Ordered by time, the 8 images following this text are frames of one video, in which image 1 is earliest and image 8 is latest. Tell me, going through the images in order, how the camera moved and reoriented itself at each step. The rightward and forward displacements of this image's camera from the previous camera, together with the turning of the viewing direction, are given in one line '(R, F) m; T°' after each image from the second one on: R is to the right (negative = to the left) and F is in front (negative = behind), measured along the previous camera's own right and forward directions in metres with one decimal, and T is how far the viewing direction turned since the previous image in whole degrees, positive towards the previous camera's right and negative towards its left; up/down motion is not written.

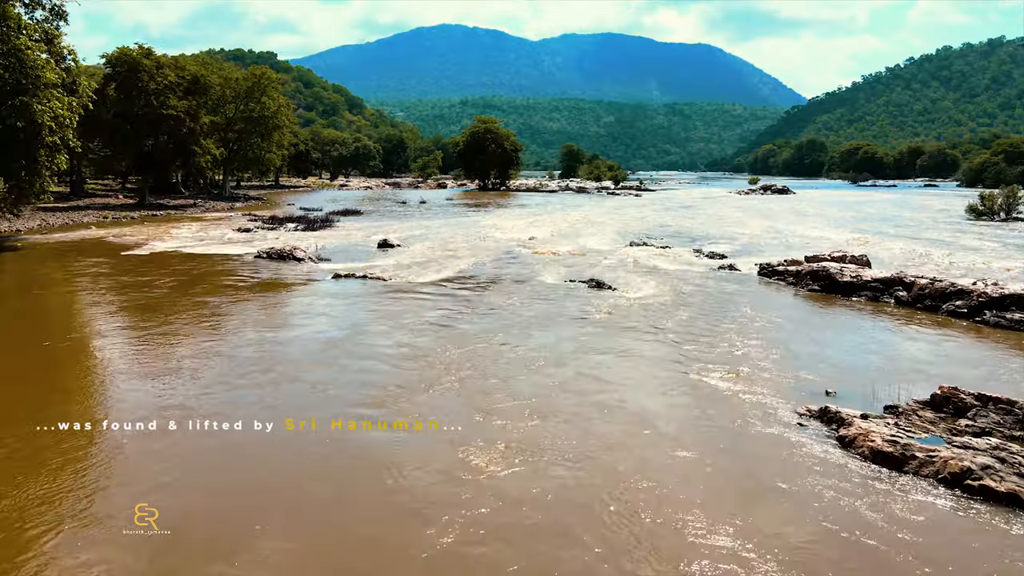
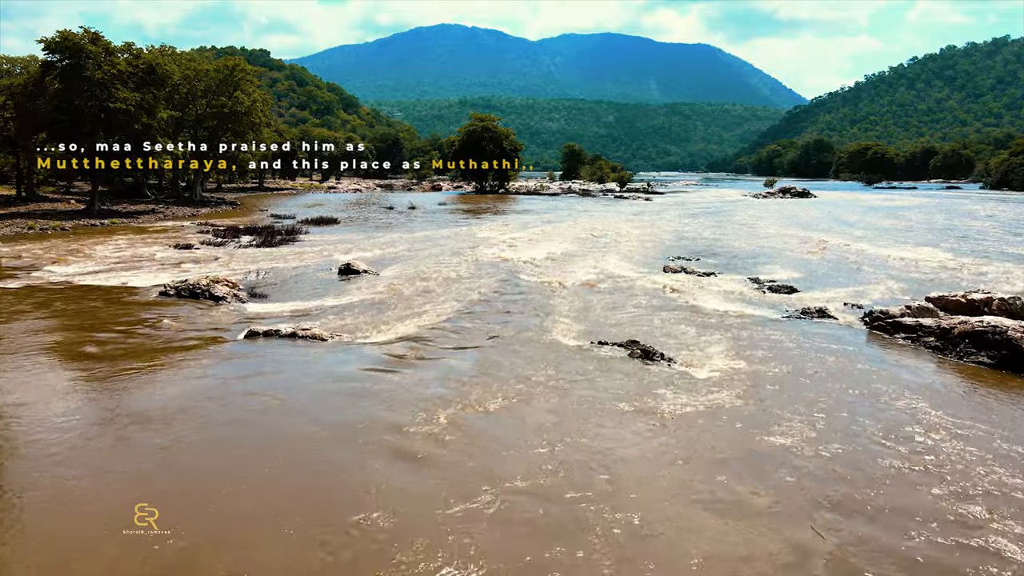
(0.0, +5.0) m; 0°
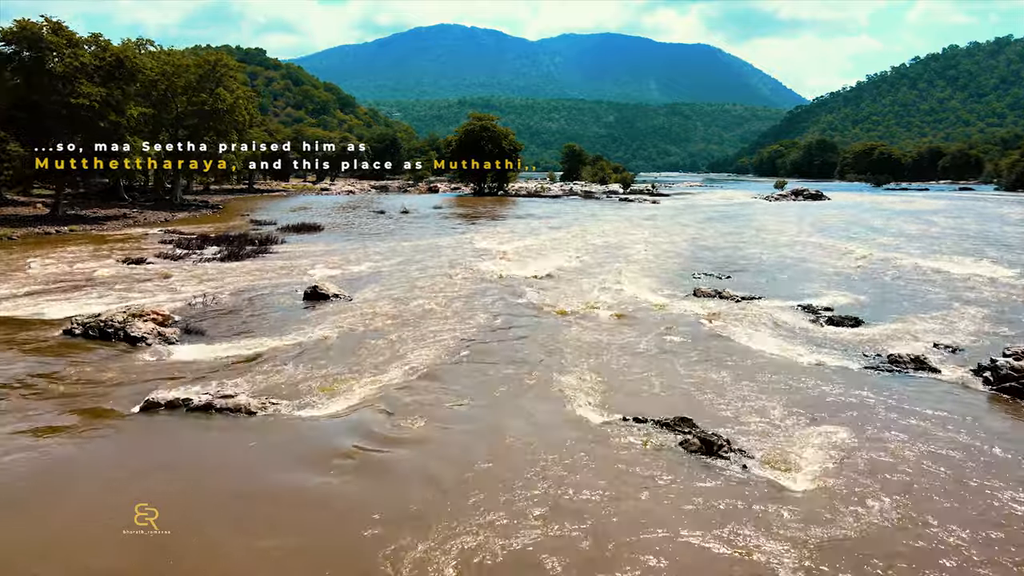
(0.0, +2.9) m; 0°
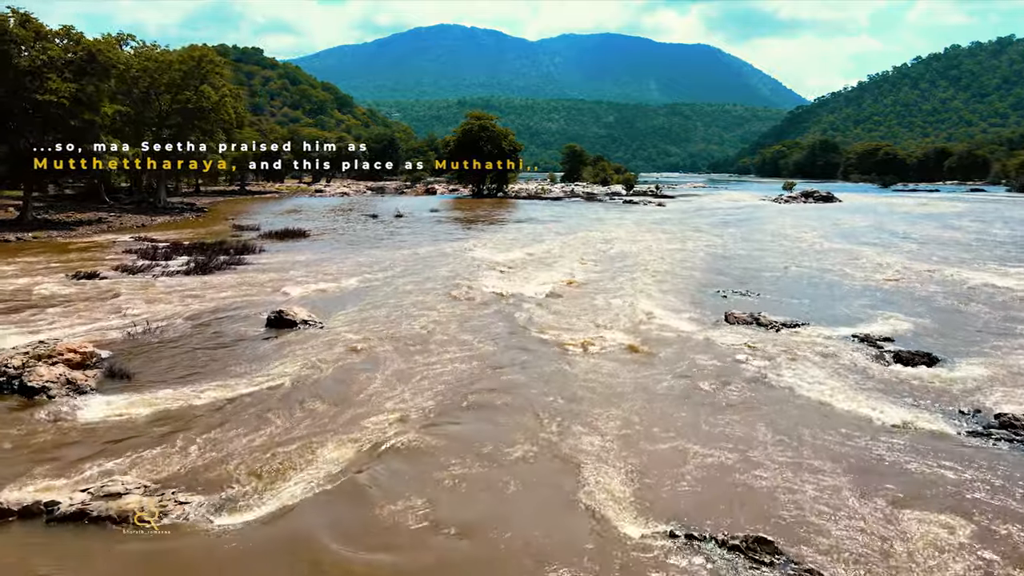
(0.0, +2.2) m; 0°
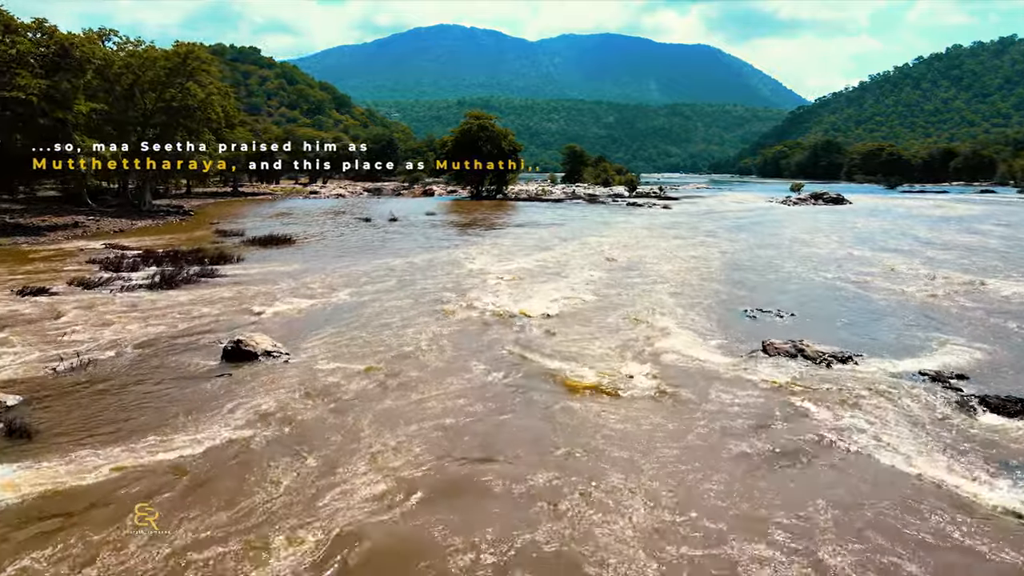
(0.0, +1.9) m; 0°
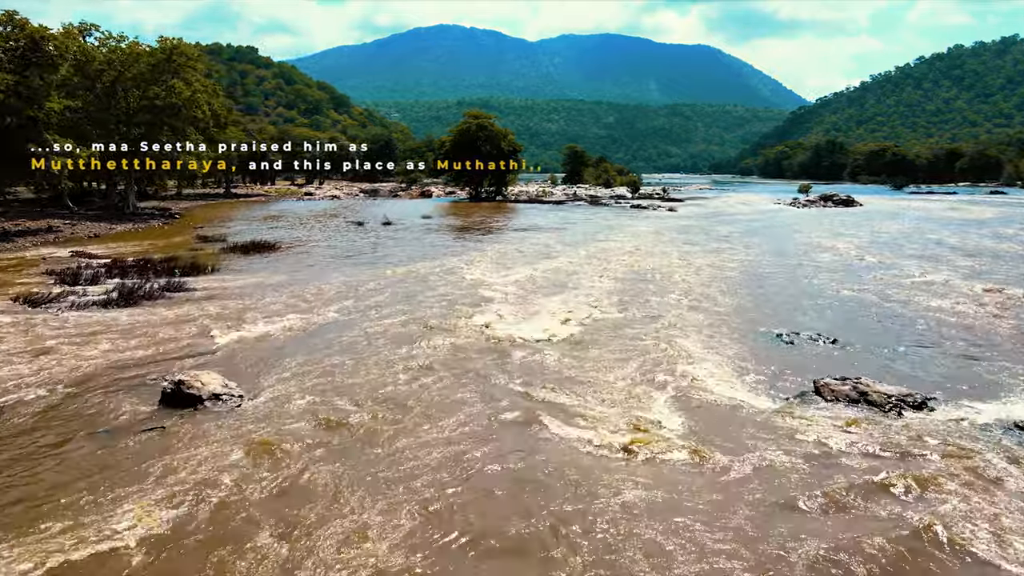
(0.0, +1.8) m; 0°
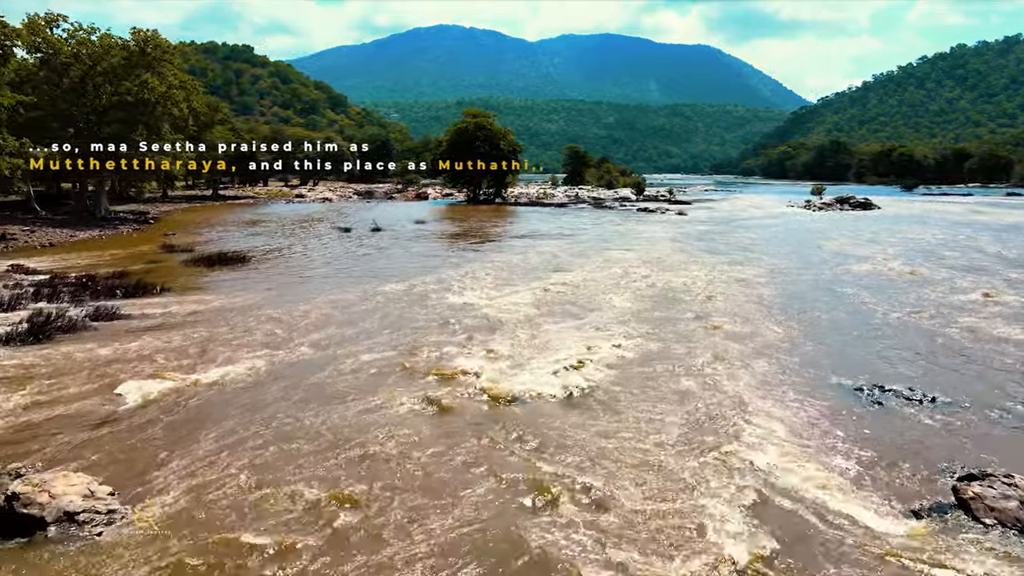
(0.0, +2.8) m; 0°
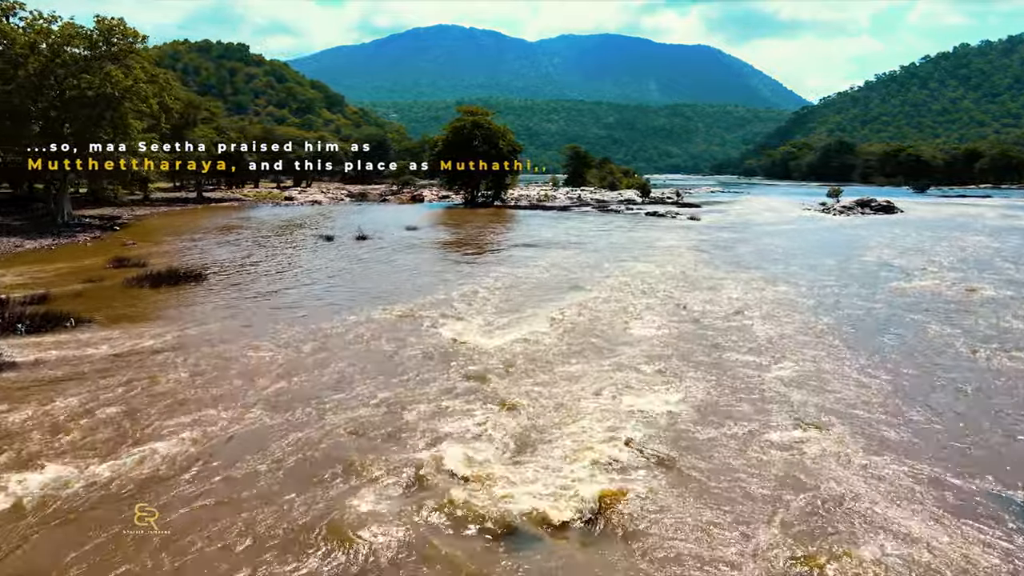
(0.0, +3.2) m; 0°
